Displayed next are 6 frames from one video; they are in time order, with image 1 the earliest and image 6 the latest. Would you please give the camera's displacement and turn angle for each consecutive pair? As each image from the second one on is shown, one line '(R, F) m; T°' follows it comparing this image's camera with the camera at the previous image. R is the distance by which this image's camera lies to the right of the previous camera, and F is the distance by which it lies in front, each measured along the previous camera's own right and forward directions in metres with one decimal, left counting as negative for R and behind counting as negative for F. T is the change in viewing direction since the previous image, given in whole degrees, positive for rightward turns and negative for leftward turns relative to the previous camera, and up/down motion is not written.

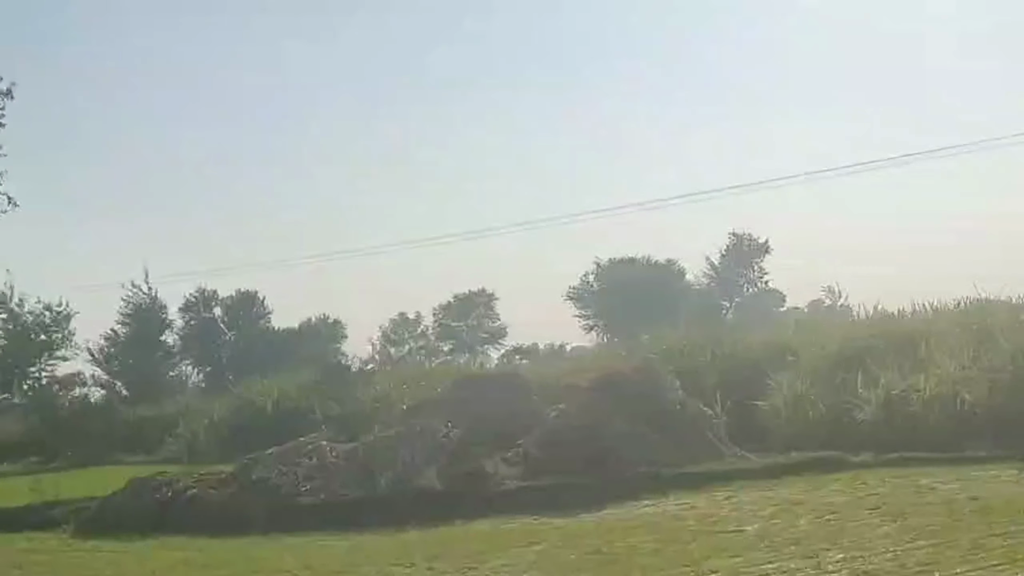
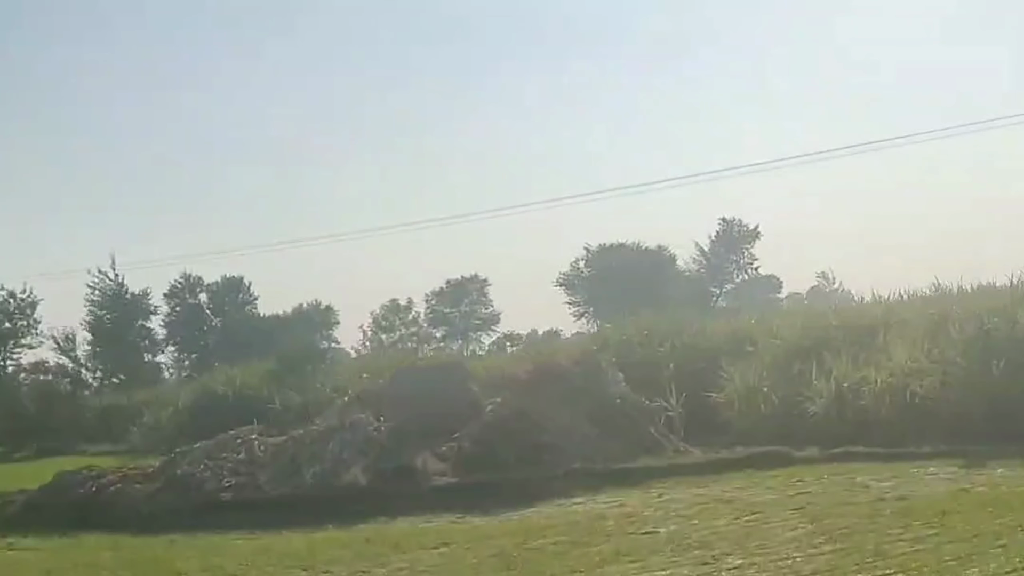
(+0.6, +0.3) m; -1°
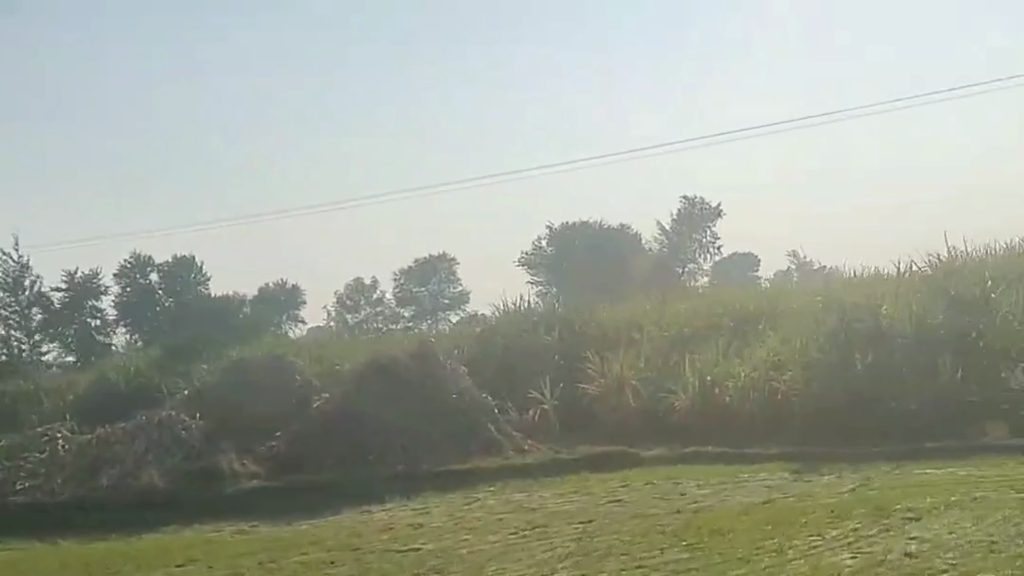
(+1.4, +0.8) m; -1°
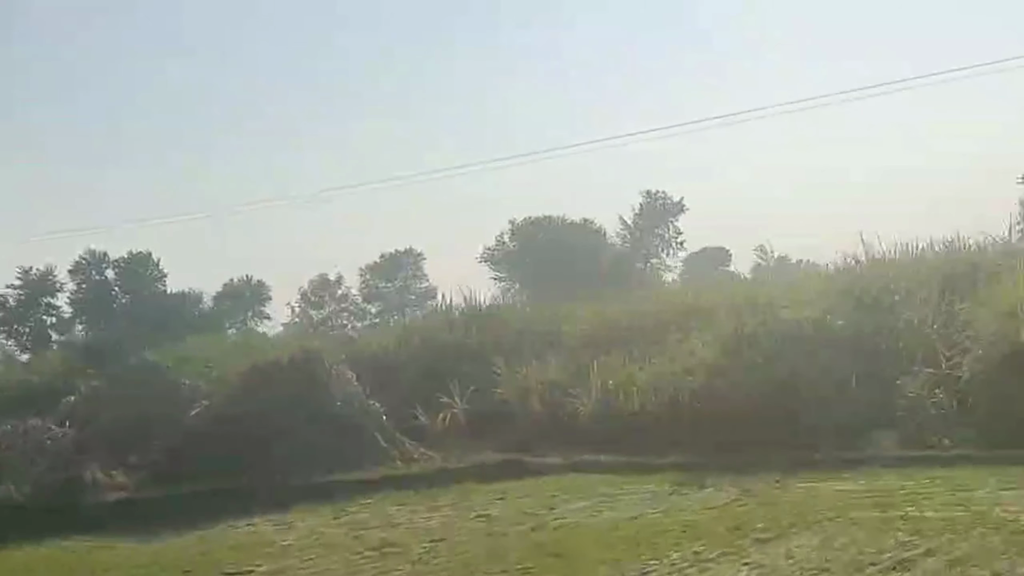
(+0.7, +0.4) m; 0°
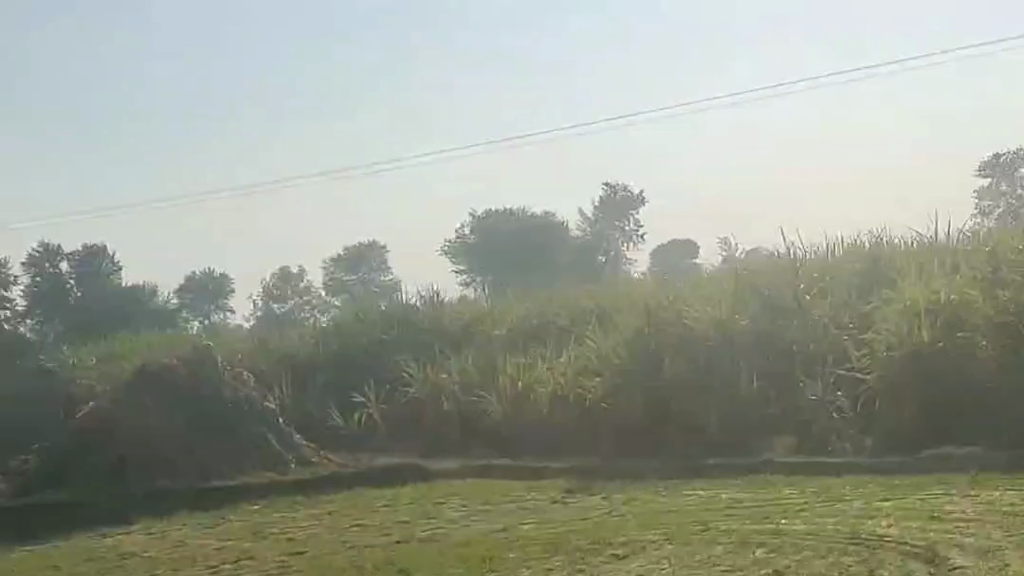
(+0.6, +0.4) m; 0°
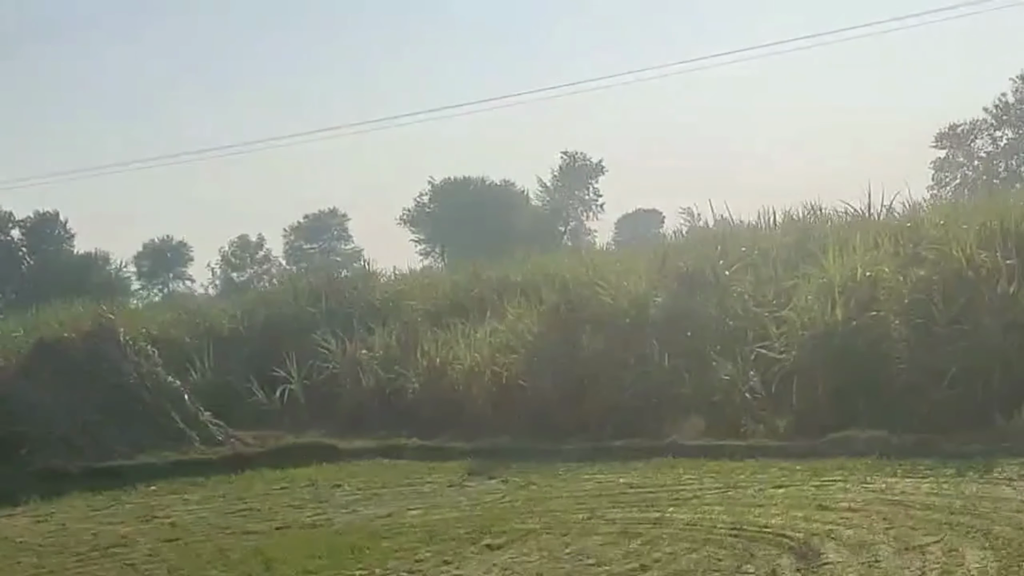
(+0.4, +0.3) m; +1°
